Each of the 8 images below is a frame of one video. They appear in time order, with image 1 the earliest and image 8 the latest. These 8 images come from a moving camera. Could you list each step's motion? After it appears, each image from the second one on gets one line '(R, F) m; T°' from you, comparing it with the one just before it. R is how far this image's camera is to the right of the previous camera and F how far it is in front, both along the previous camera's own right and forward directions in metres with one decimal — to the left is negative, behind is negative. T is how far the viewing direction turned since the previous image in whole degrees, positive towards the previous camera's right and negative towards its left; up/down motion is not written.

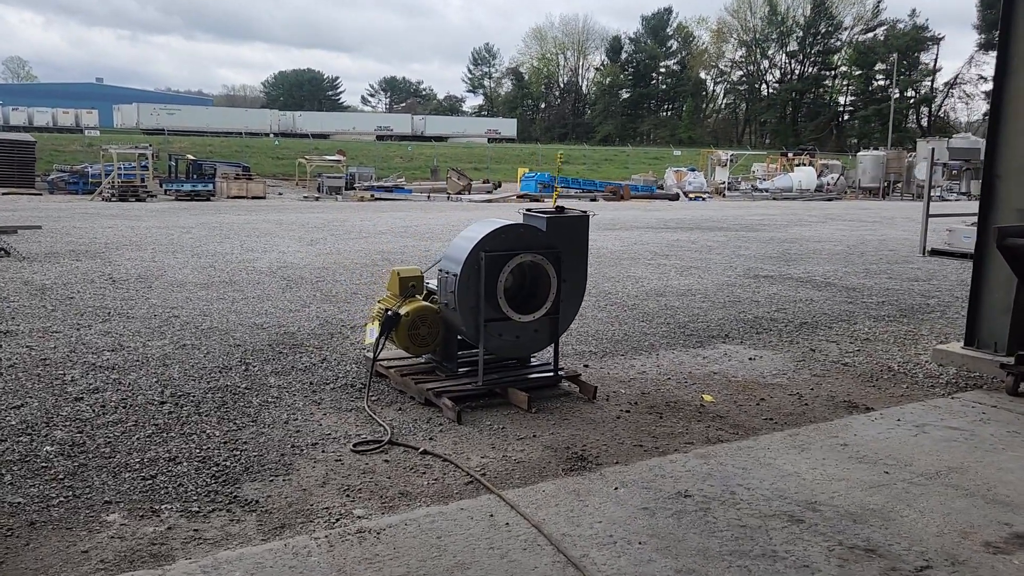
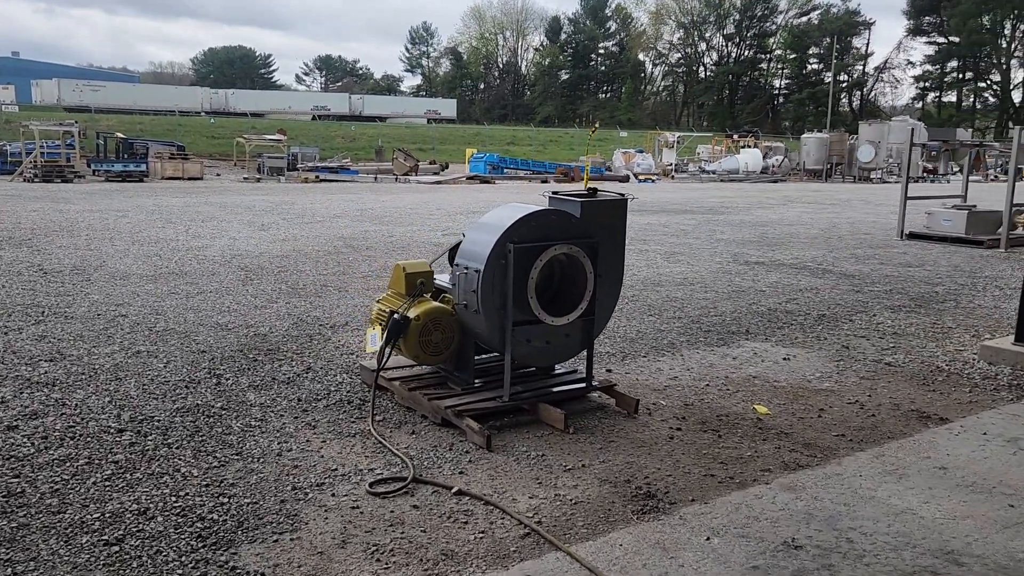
(-0.4, +0.7) m; +4°
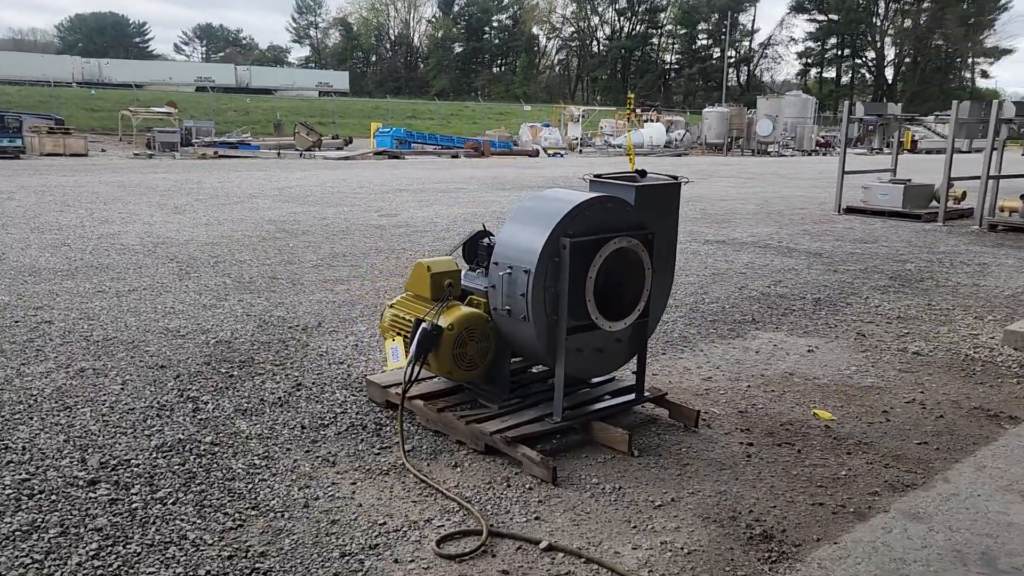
(-0.6, +0.6) m; +7°
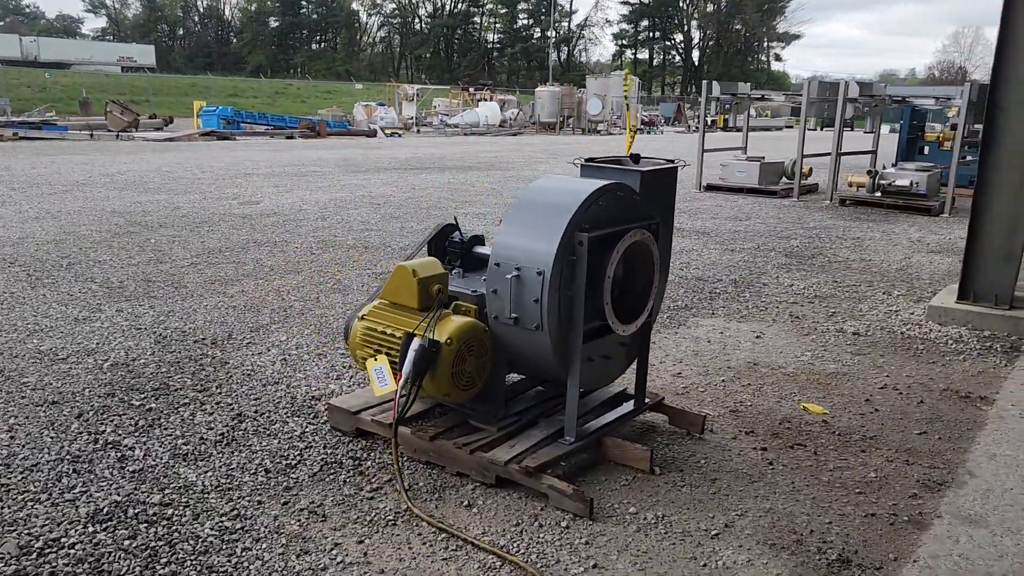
(-0.6, +0.5) m; +12°
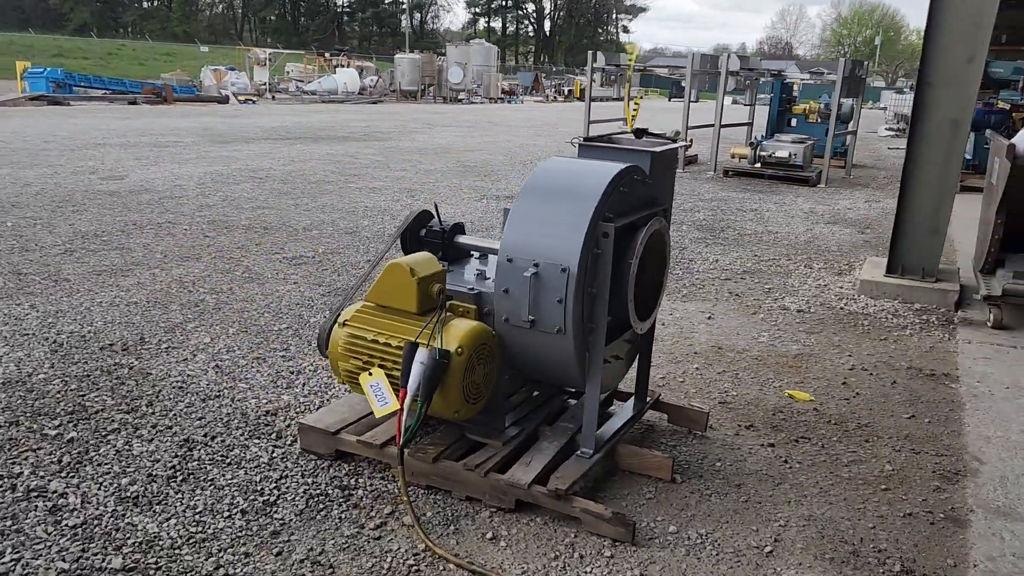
(-0.5, +0.4) m; +10°
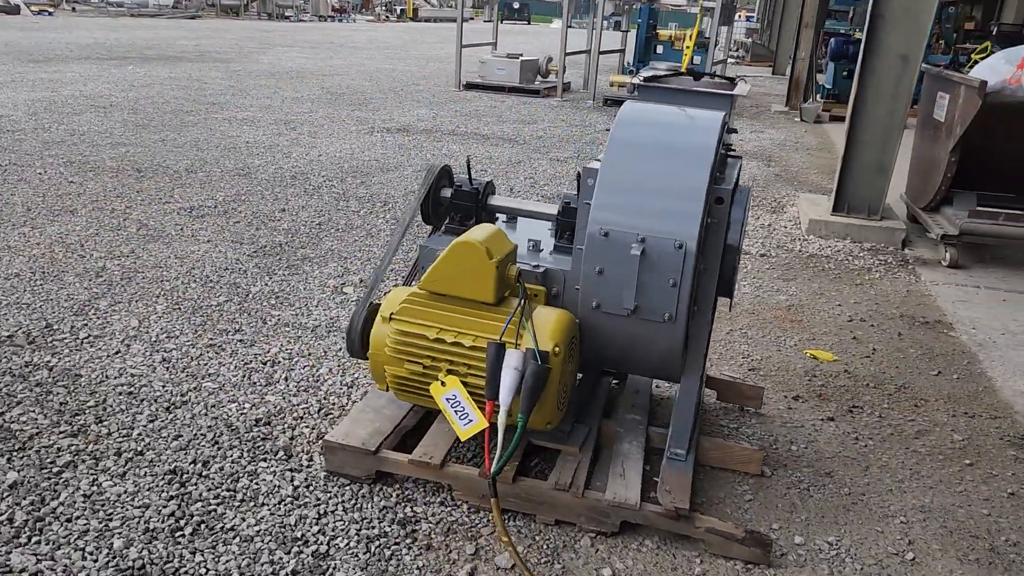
(-0.6, +0.6) m; +11°
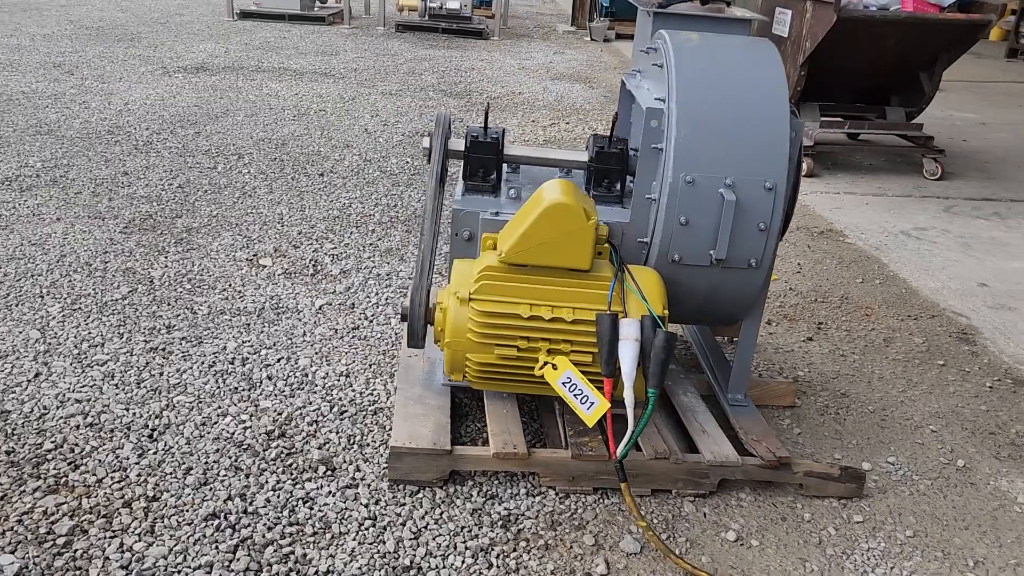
(-0.7, +0.3) m; +16°
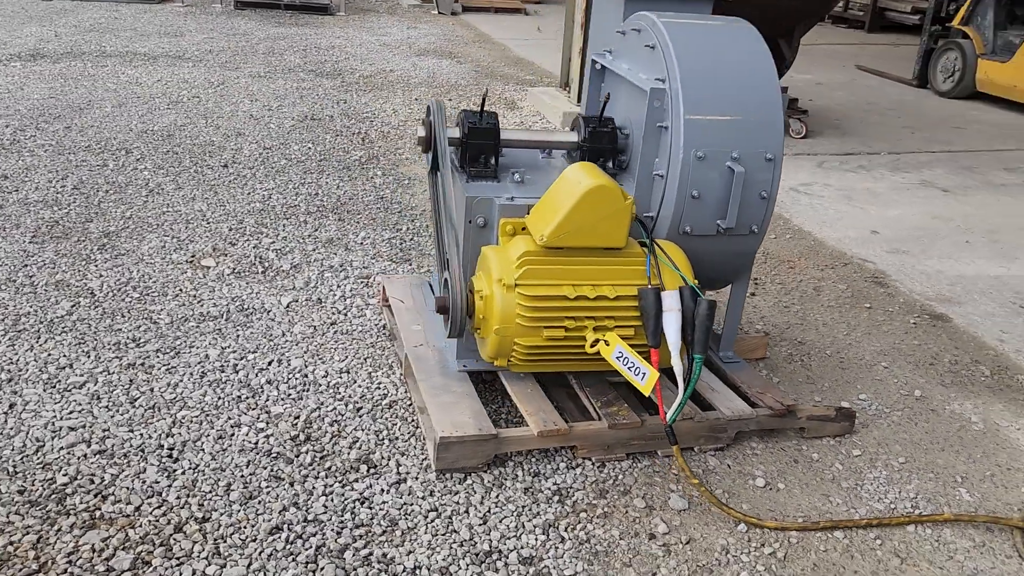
(-0.4, 0.0) m; +11°
